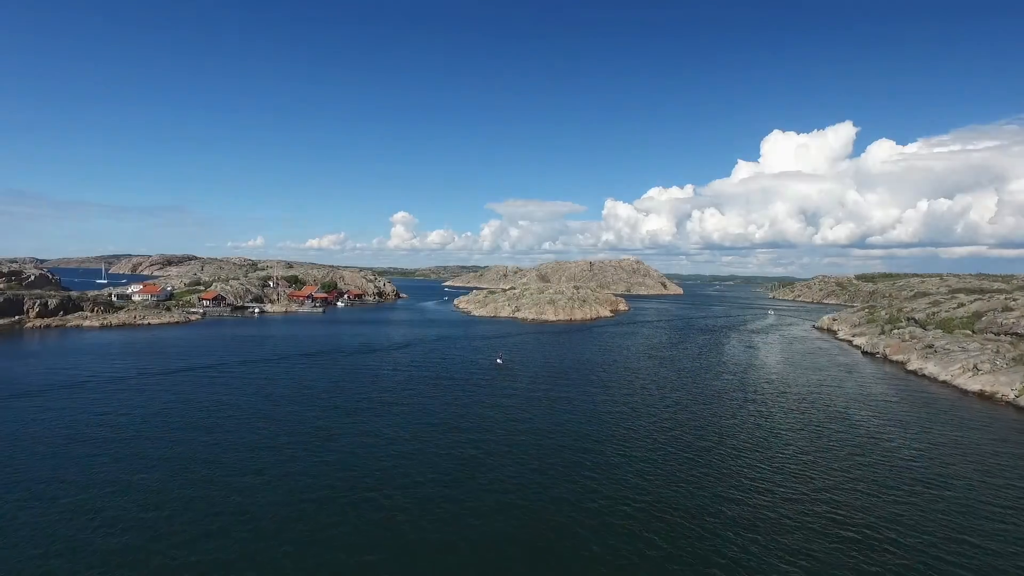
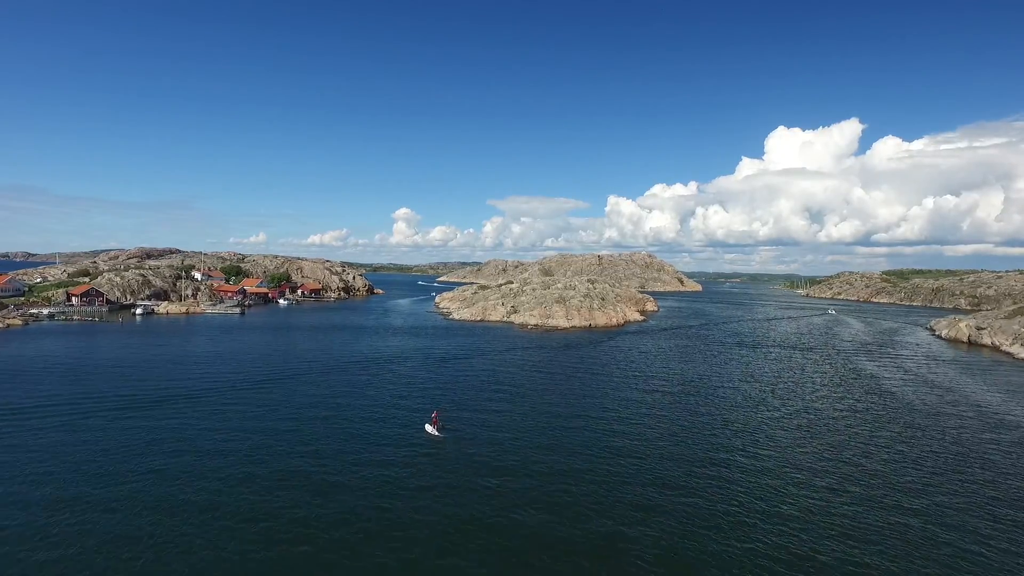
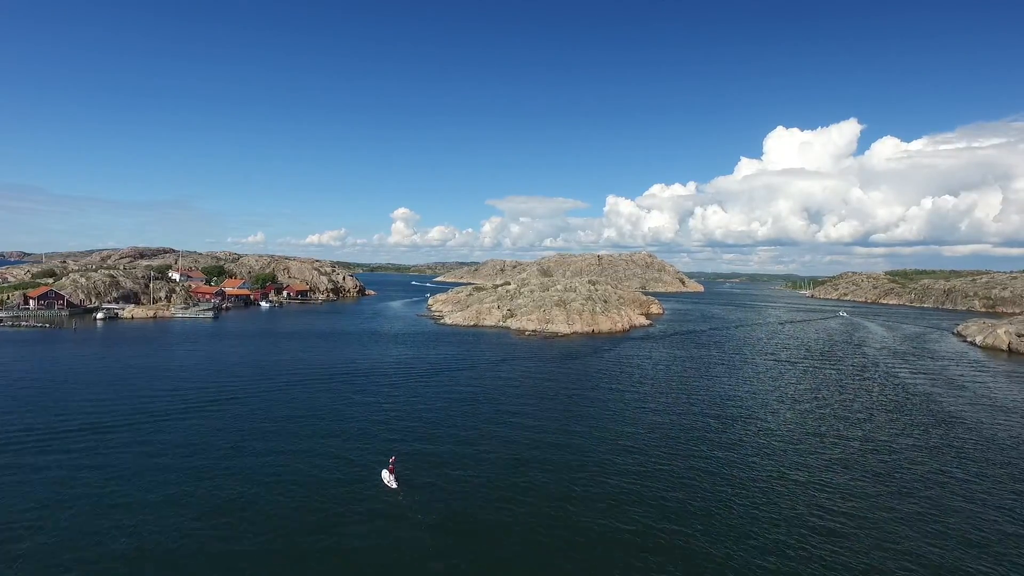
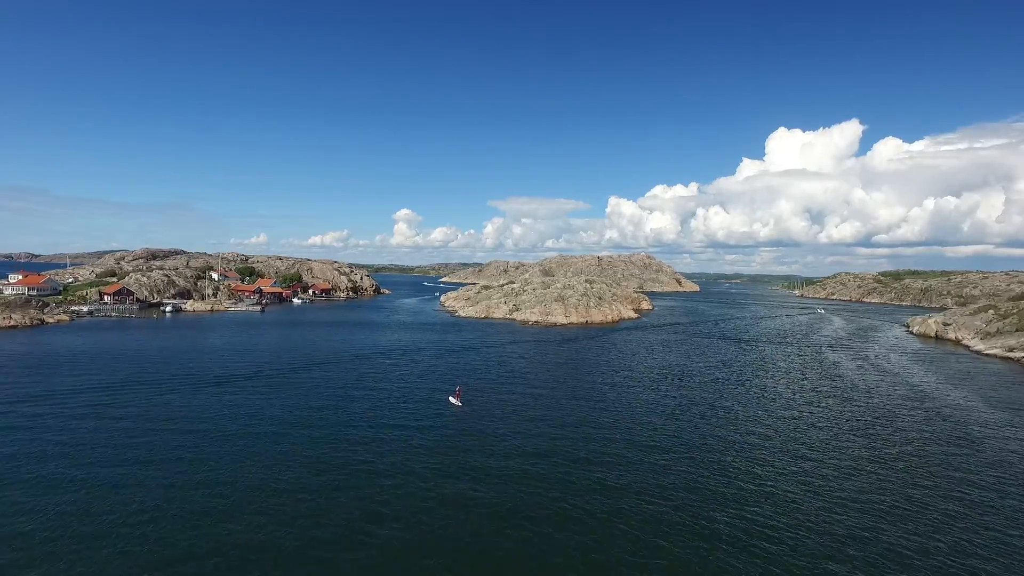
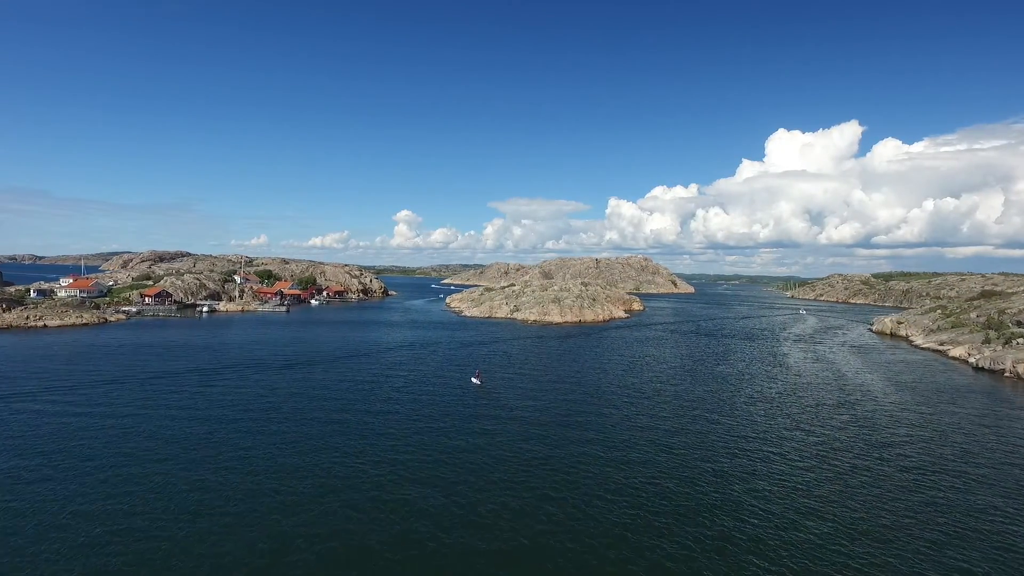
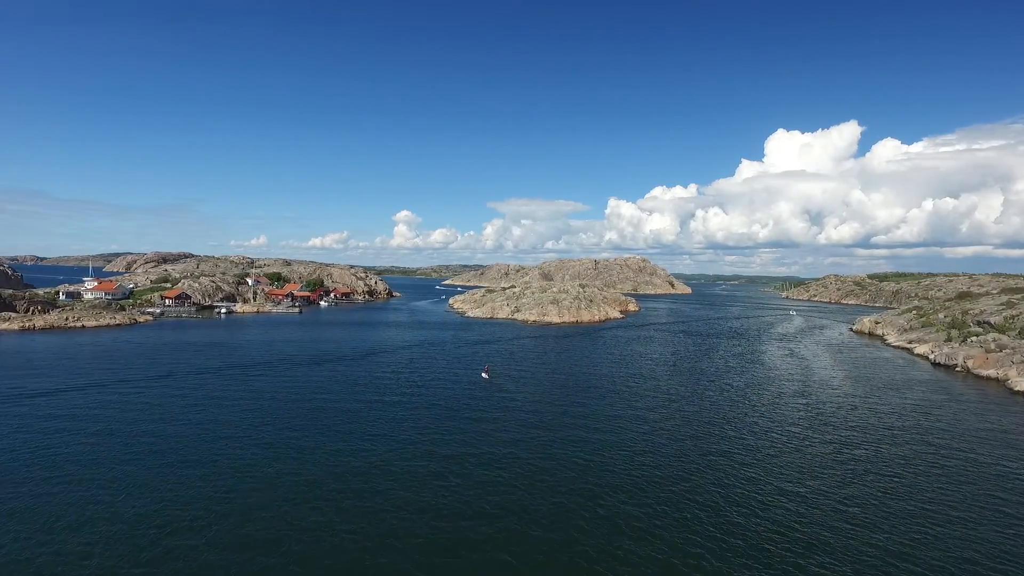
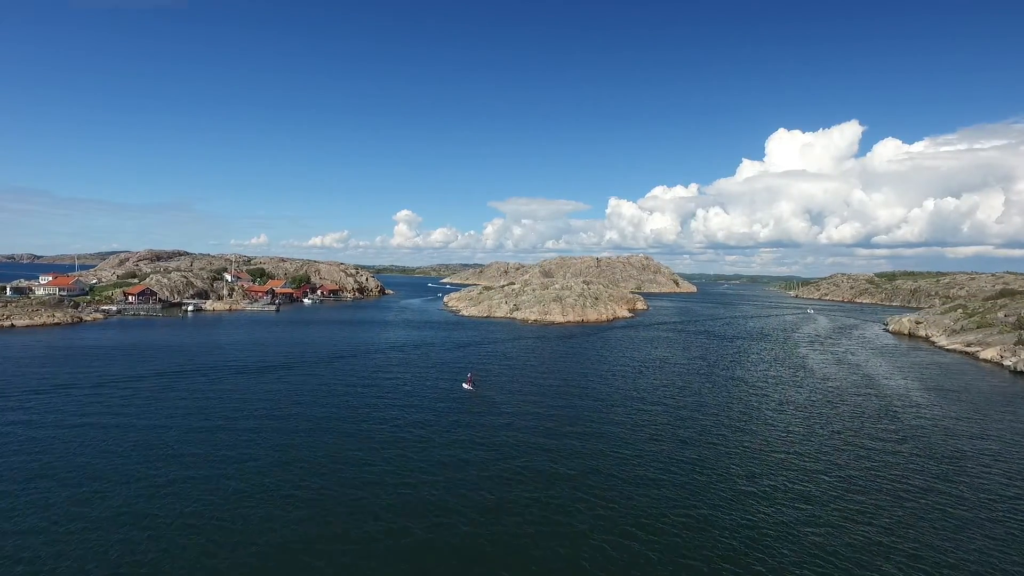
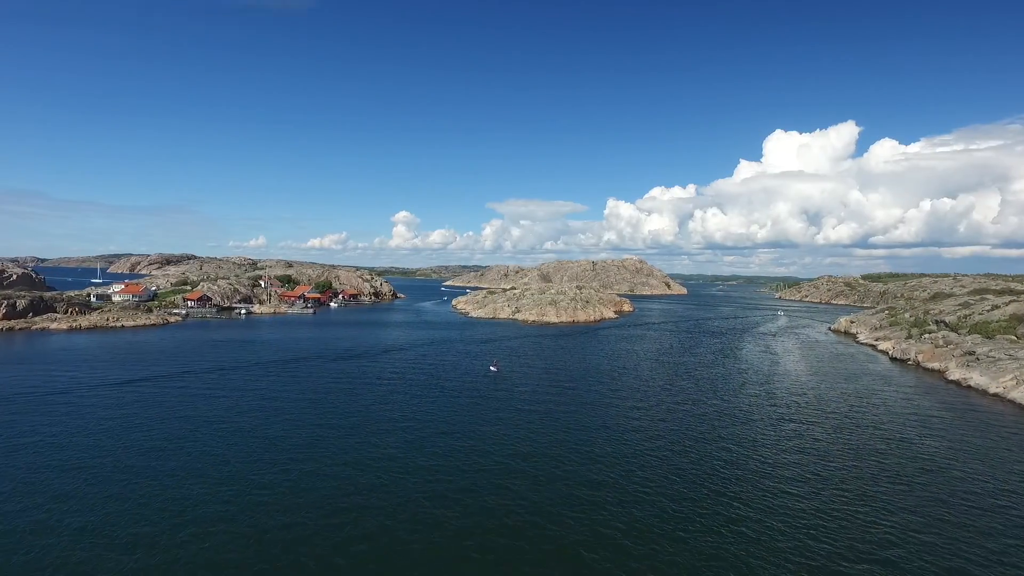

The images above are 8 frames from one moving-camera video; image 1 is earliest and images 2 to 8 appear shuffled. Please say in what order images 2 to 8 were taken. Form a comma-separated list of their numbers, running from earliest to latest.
8, 6, 5, 7, 4, 2, 3
